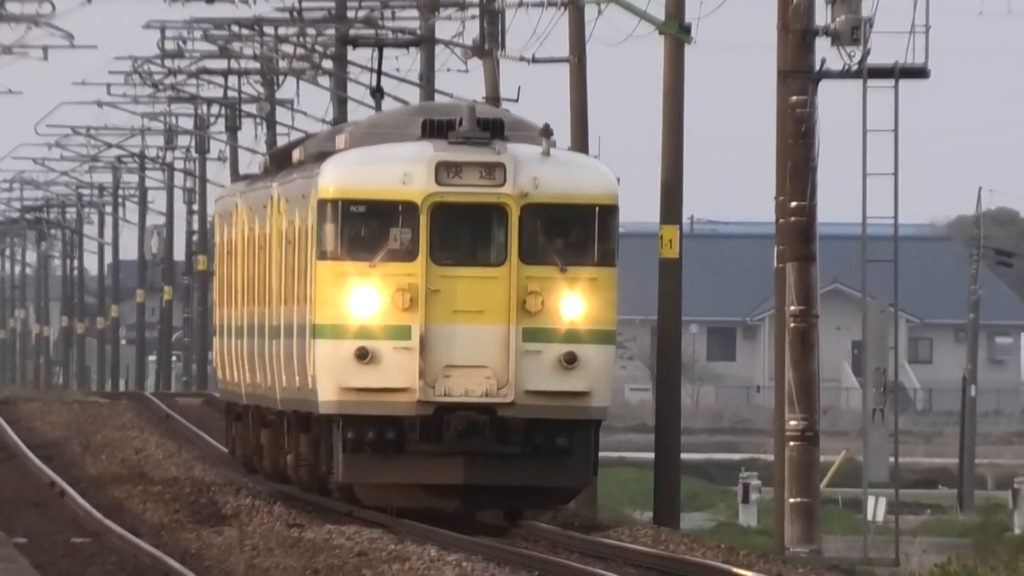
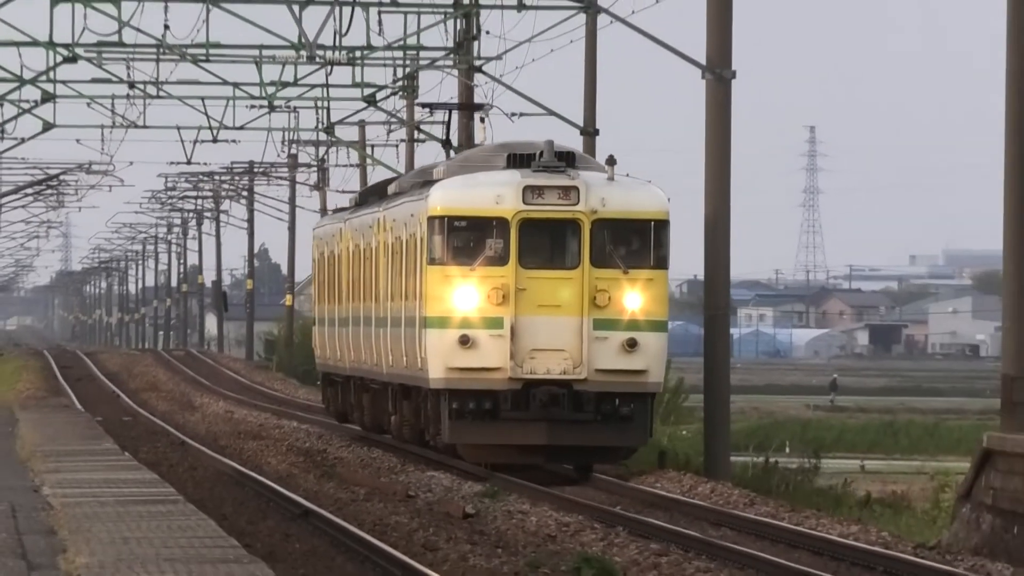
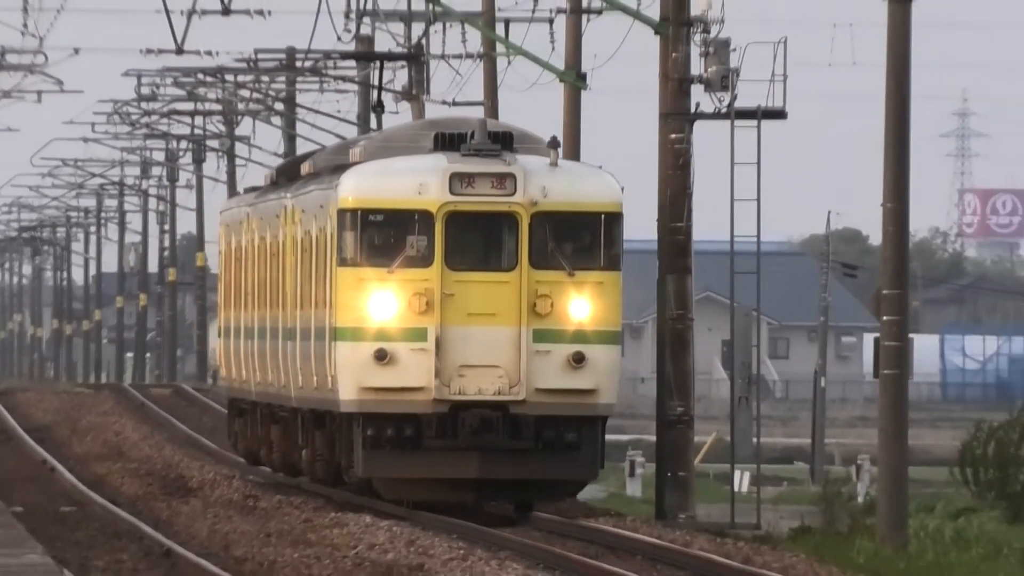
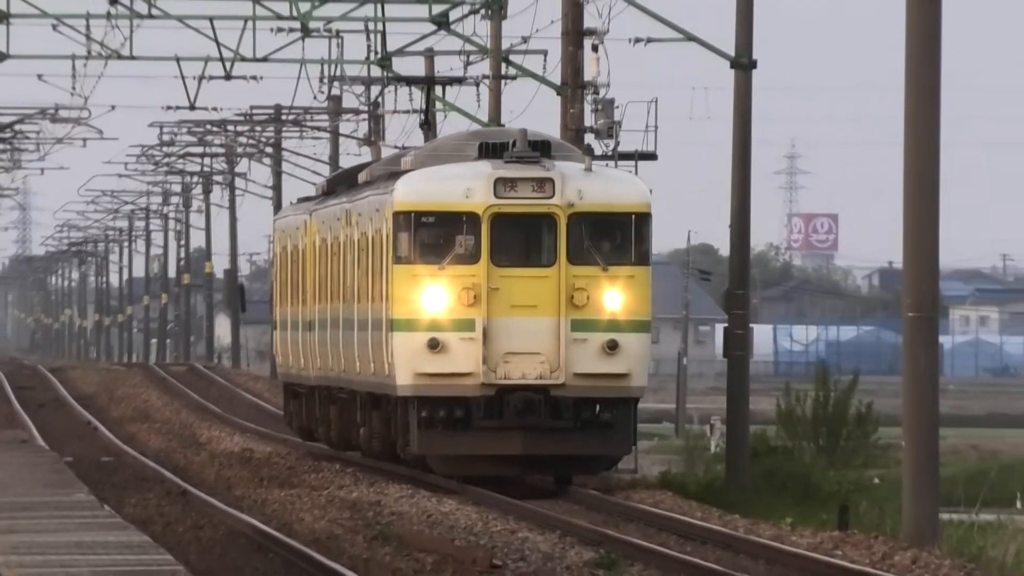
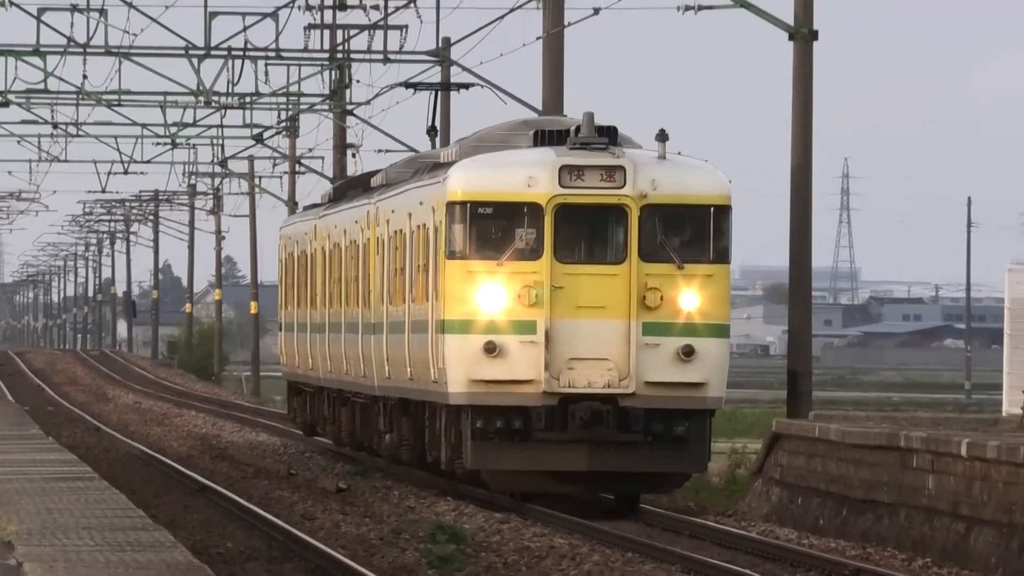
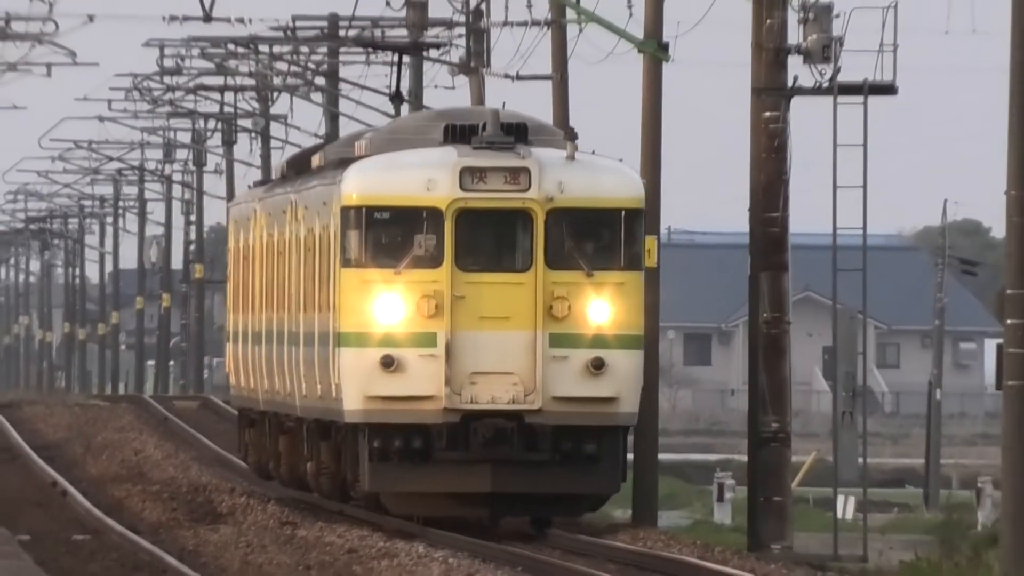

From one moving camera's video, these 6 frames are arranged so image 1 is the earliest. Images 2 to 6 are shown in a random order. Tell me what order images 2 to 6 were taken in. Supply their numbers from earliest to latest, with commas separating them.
6, 3, 4, 2, 5
